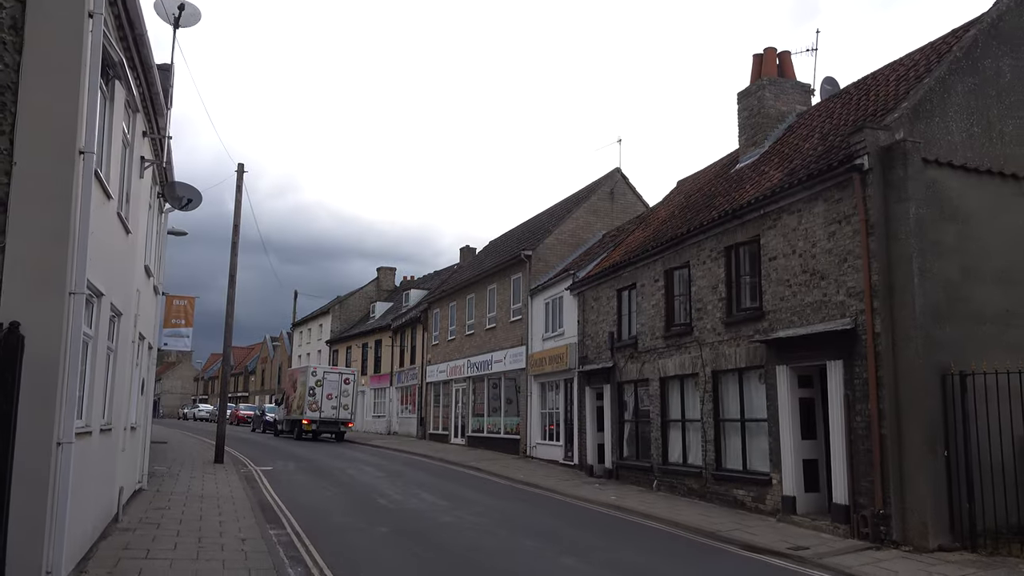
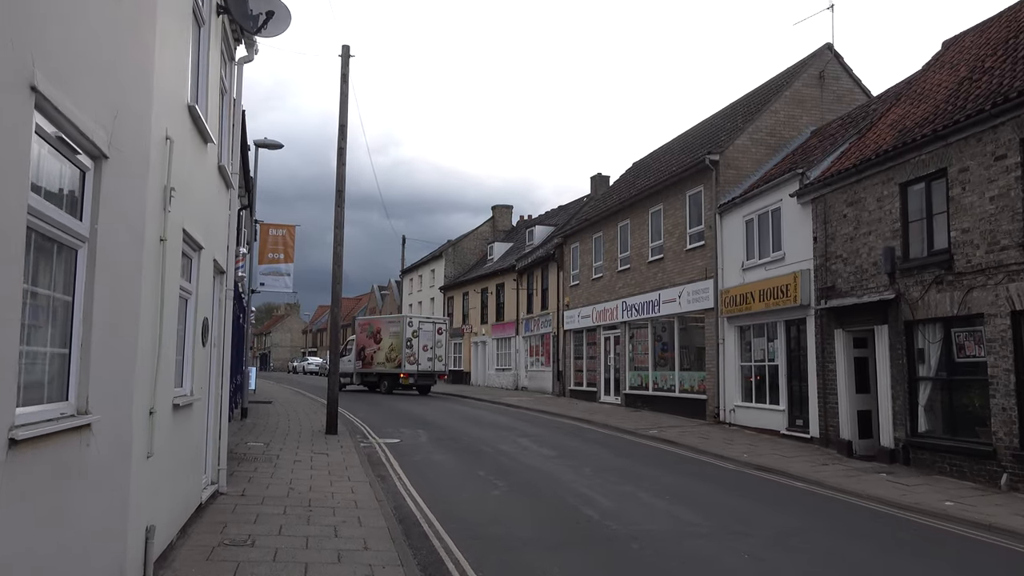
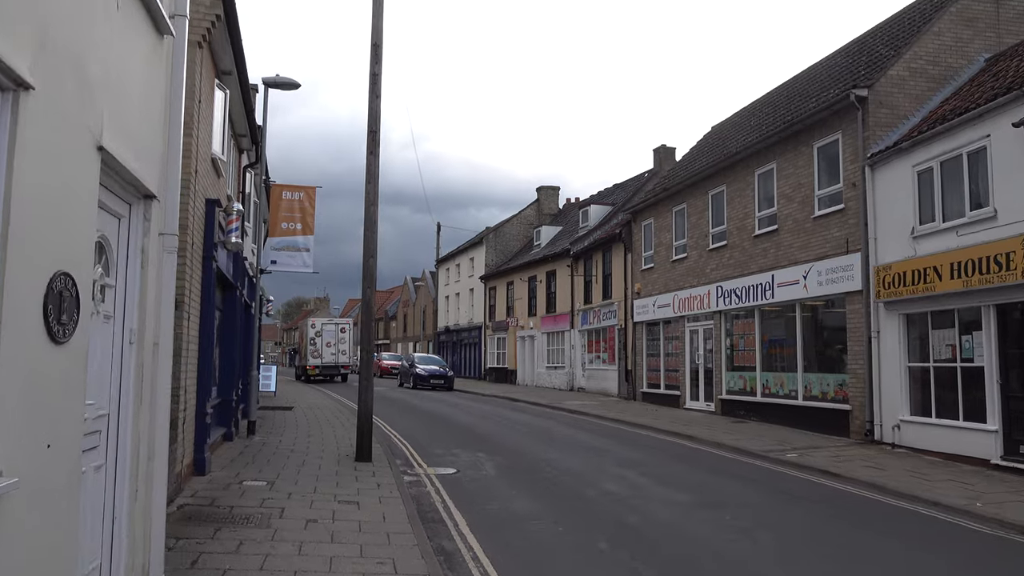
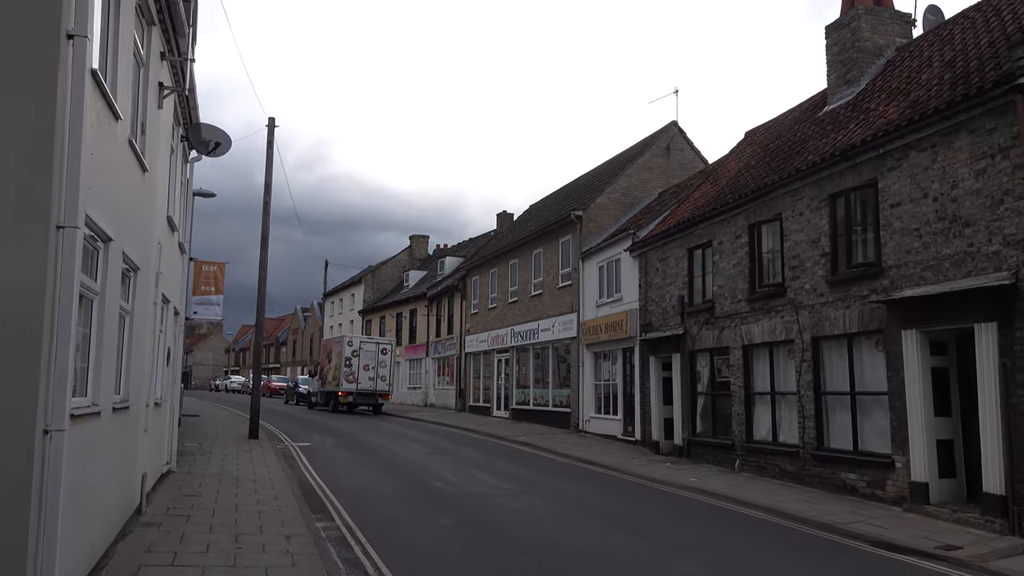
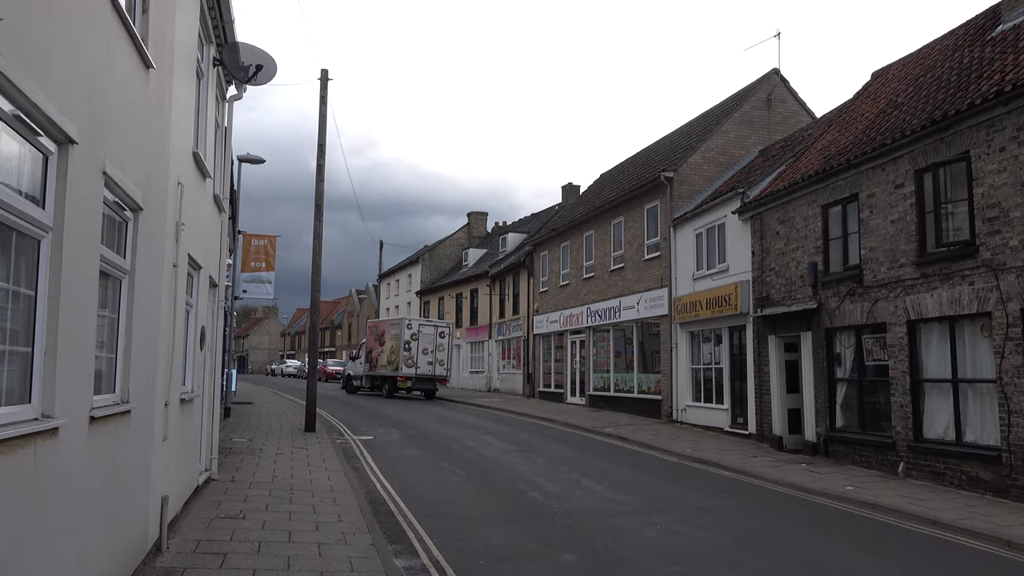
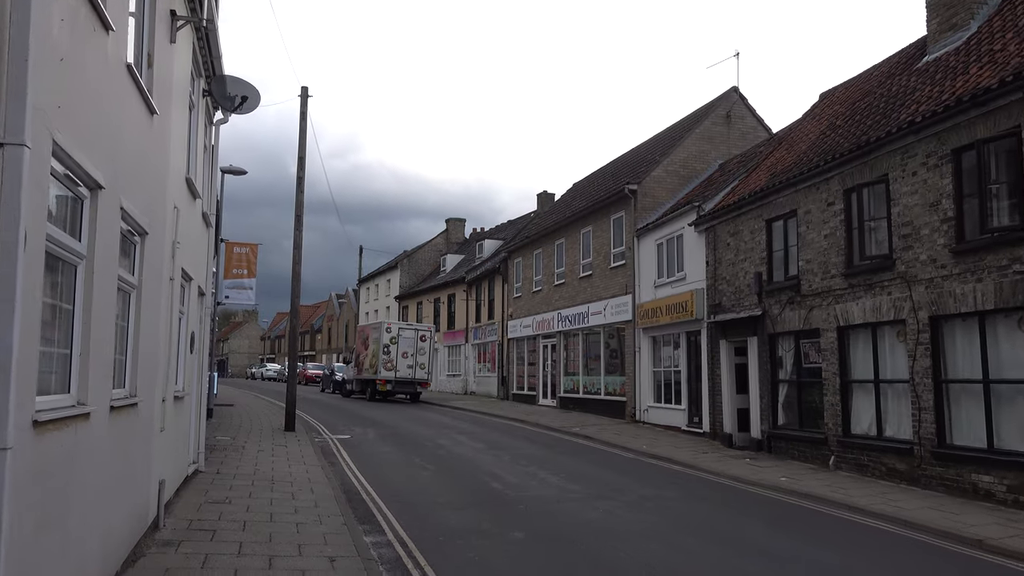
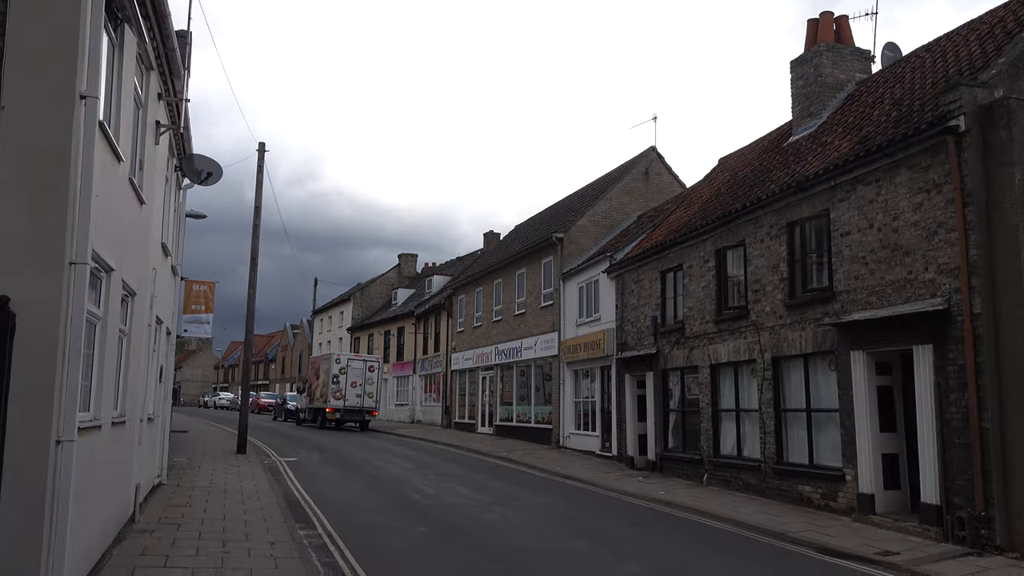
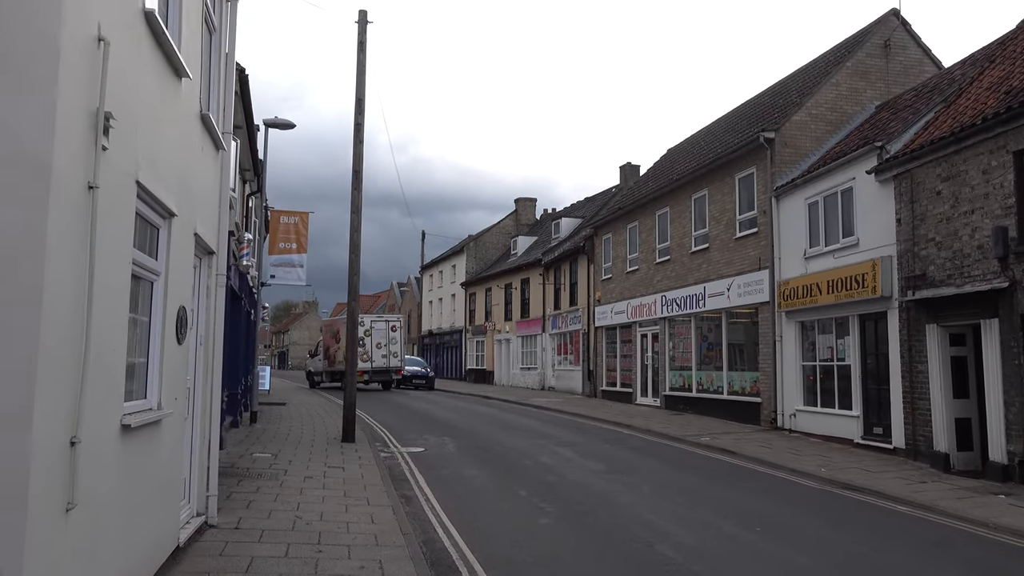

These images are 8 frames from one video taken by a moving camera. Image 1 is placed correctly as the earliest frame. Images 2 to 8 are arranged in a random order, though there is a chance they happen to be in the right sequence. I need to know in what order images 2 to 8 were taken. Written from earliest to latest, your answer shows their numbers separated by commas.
7, 4, 6, 5, 2, 8, 3
